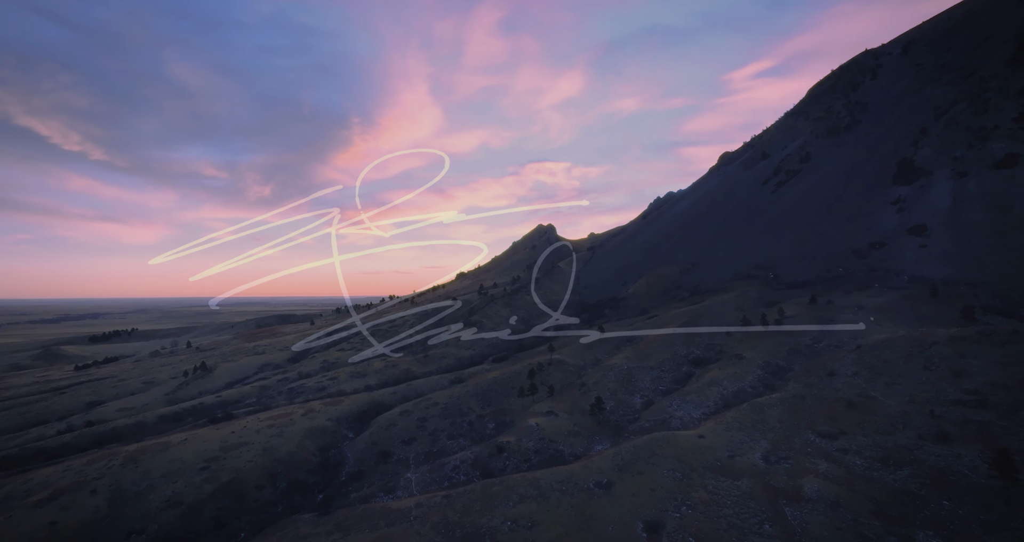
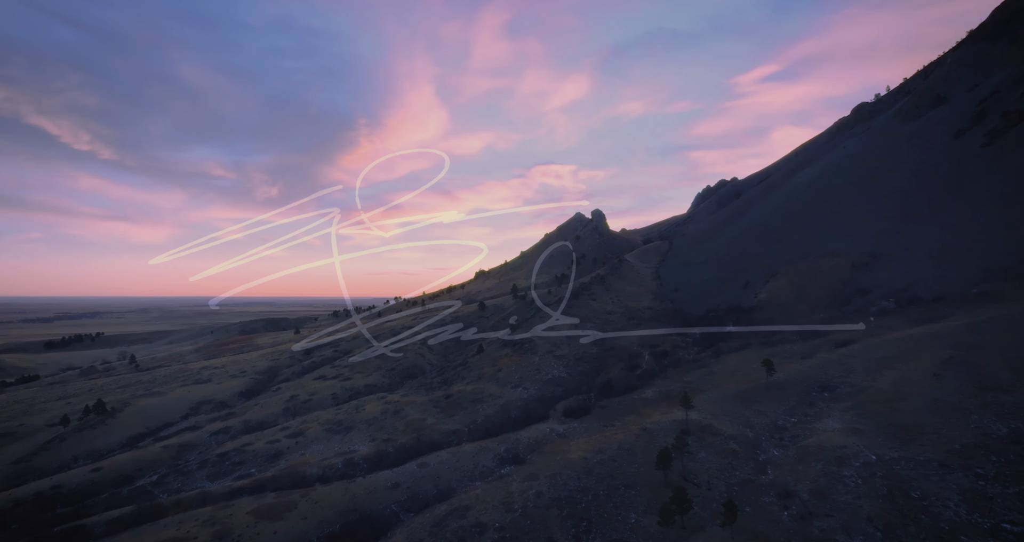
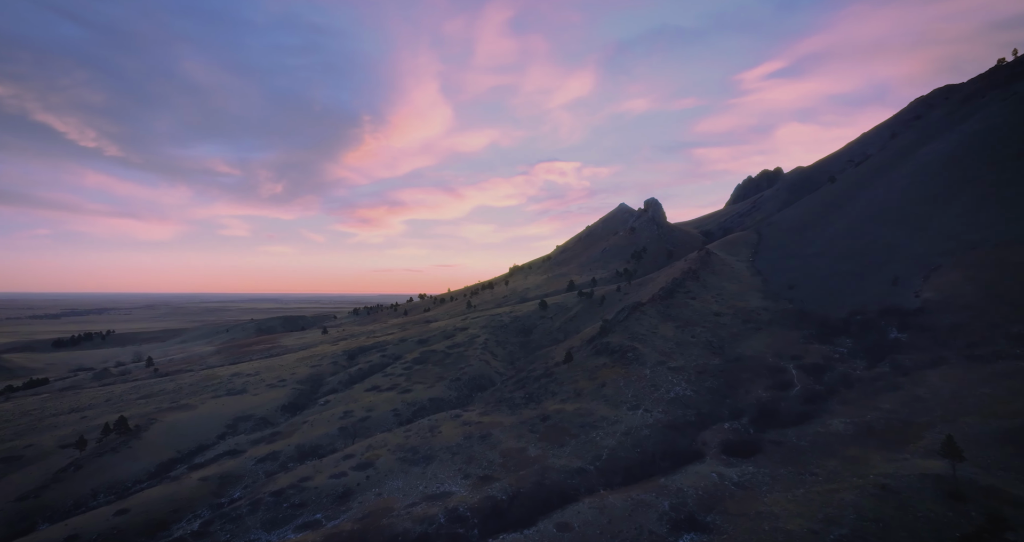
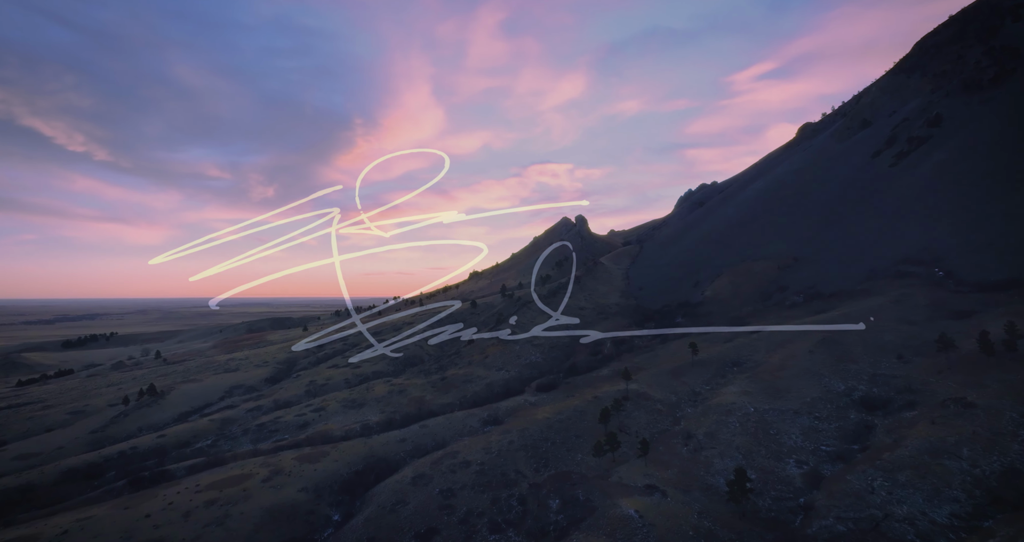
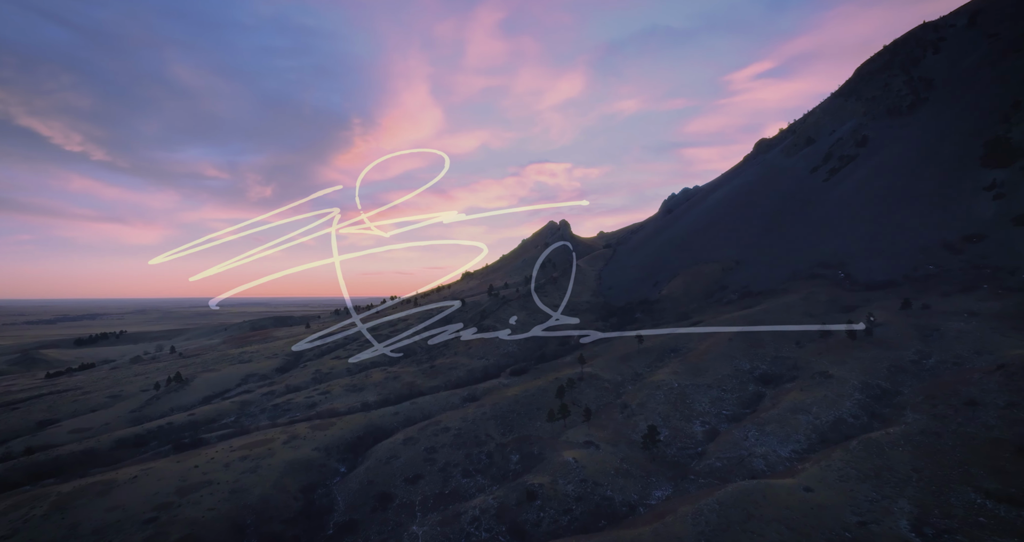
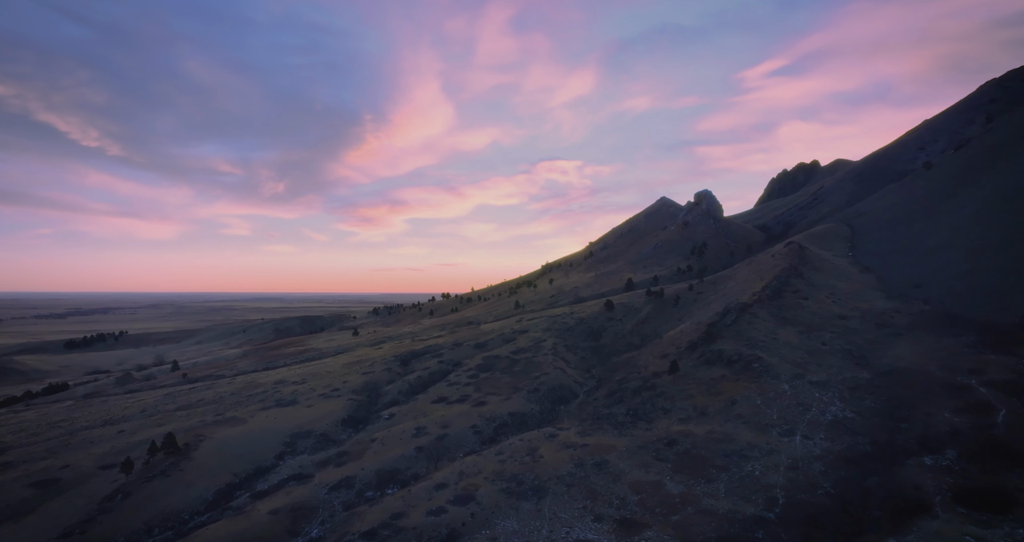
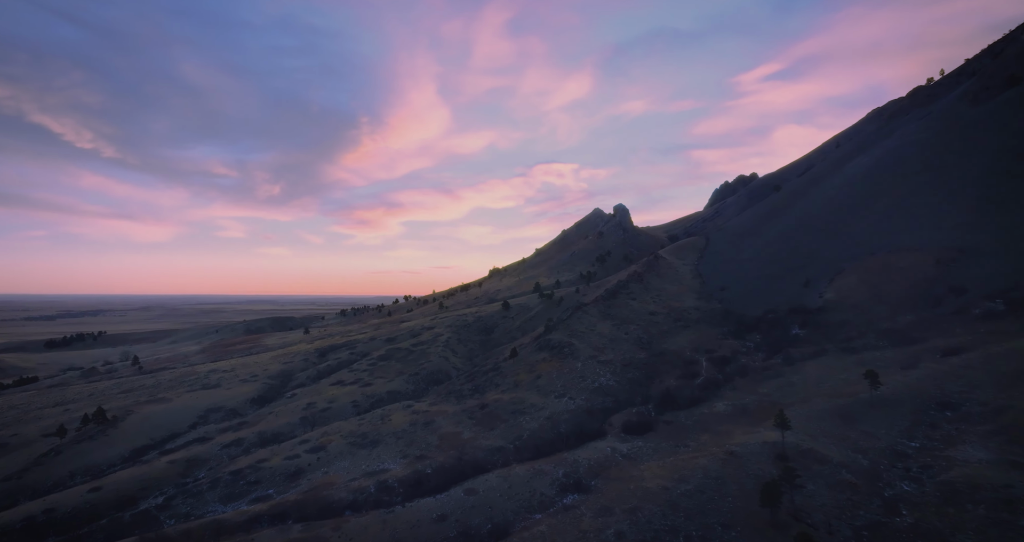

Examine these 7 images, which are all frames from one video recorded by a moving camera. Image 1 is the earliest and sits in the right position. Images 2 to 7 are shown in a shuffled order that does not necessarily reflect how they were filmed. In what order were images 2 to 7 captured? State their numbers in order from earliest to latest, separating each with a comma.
5, 4, 2, 7, 3, 6
